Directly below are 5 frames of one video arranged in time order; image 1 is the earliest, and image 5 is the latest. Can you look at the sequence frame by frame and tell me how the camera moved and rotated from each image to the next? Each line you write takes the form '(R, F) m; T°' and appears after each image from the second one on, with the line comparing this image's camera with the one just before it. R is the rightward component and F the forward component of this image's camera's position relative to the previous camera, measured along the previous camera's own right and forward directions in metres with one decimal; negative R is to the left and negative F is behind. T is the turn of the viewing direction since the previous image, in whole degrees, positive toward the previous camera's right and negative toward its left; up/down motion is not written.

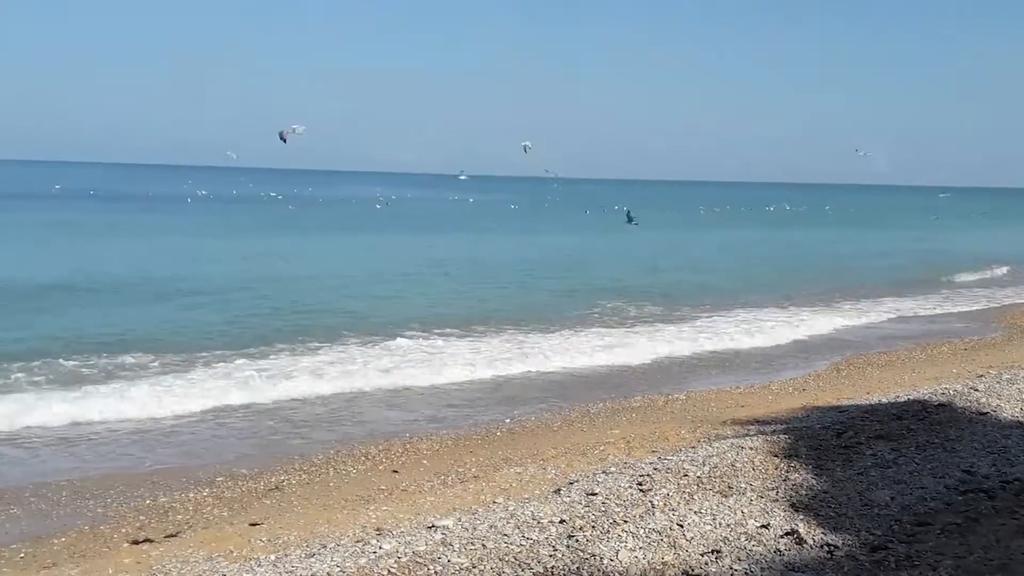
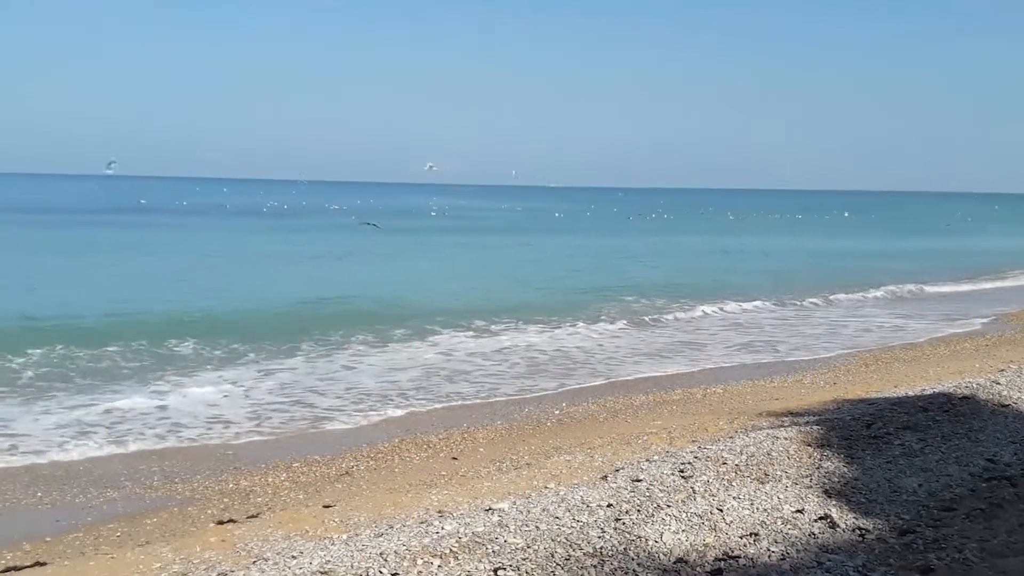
(-0.3, -0.7) m; -2°
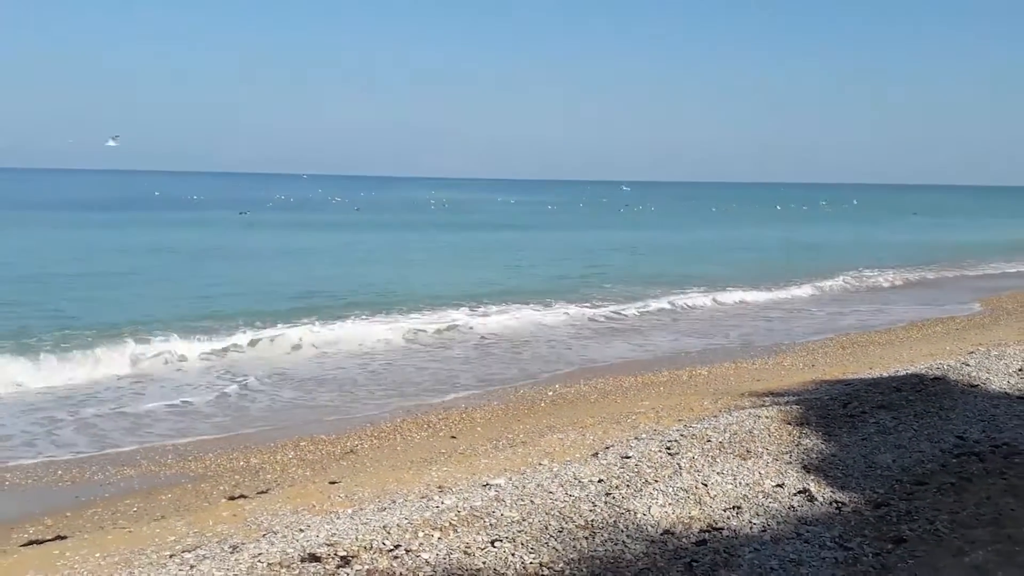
(0.0, -0.5) m; 0°
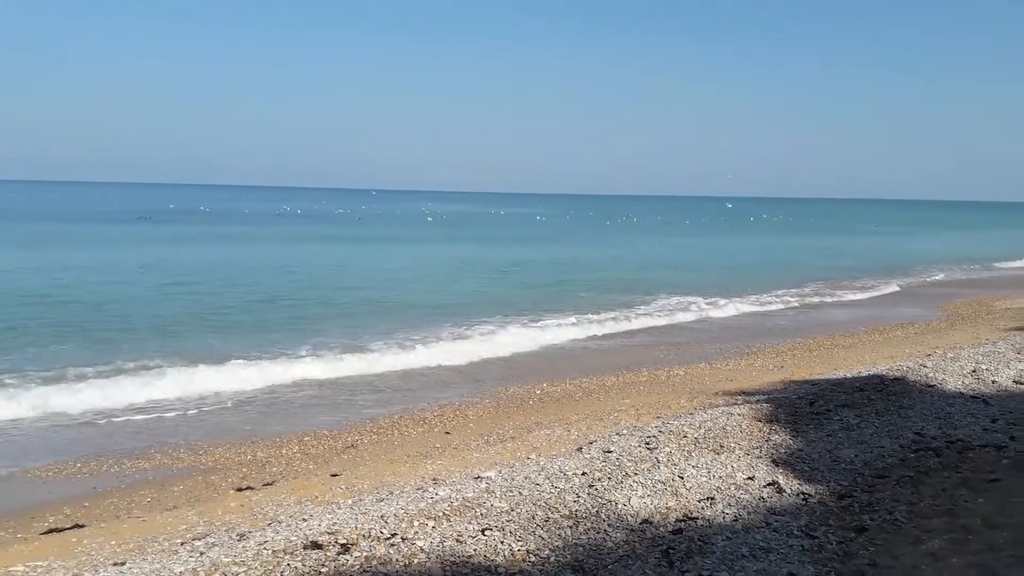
(+0.1, -0.7) m; 0°
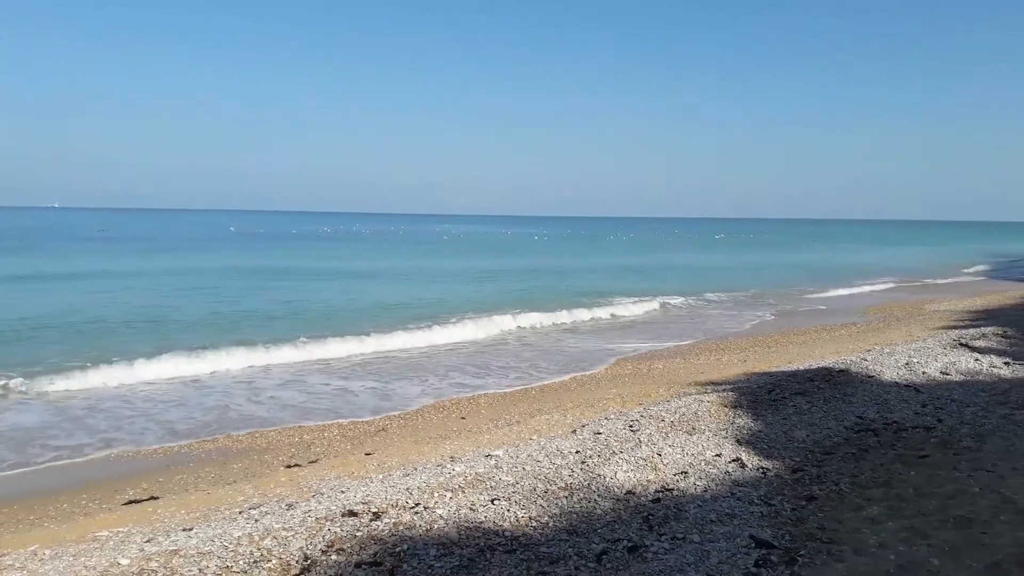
(+0.1, -1.9) m; -1°
